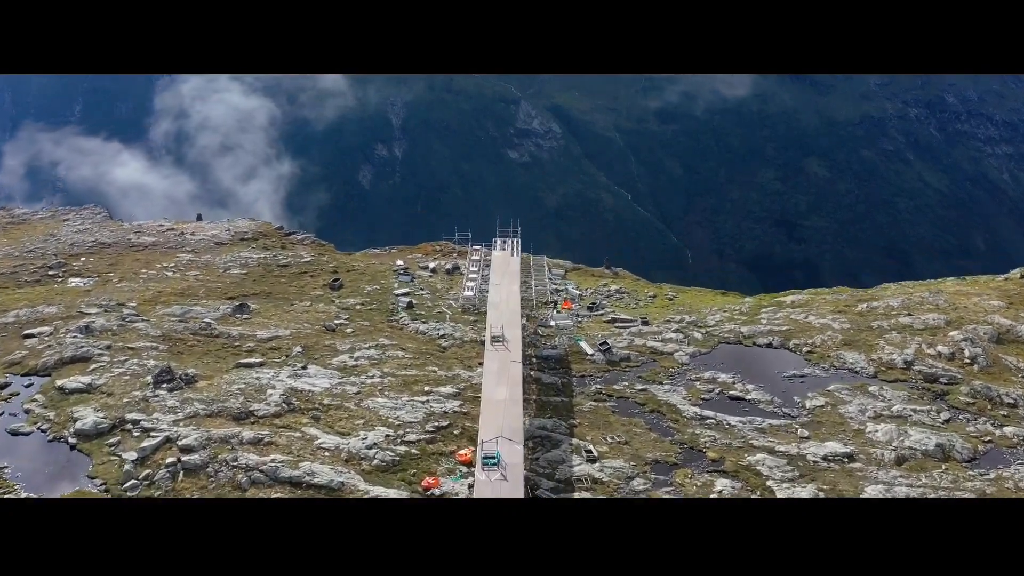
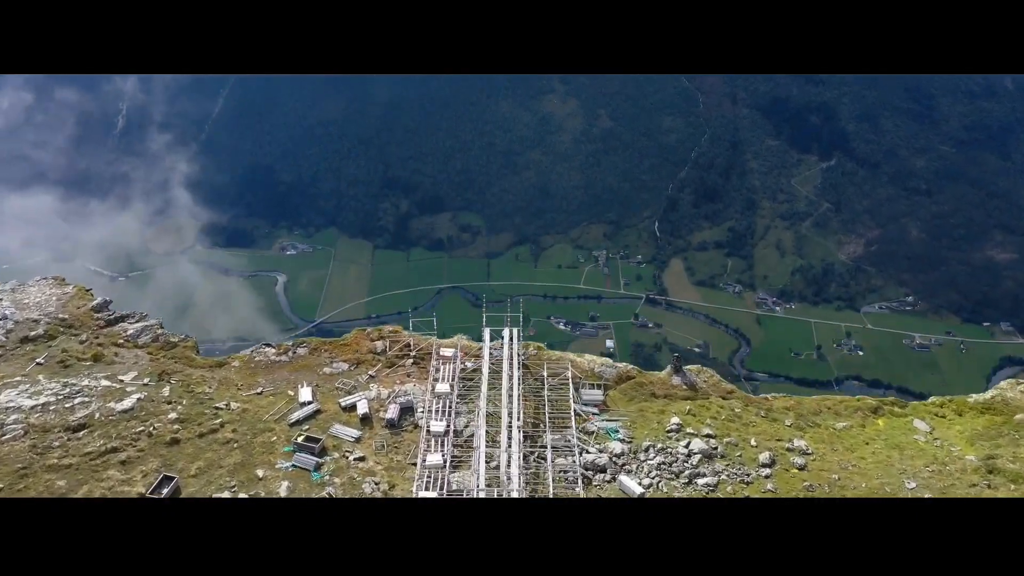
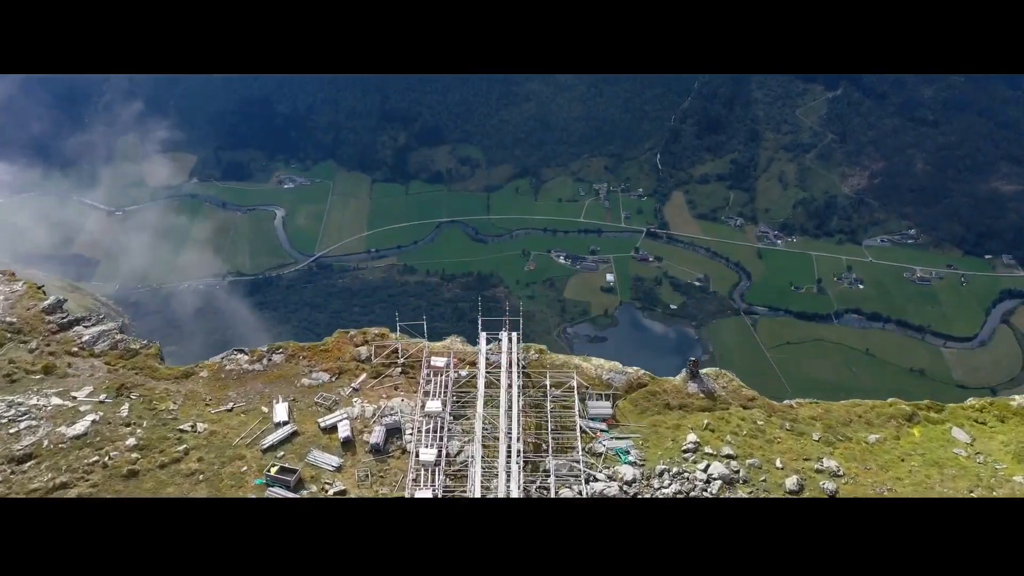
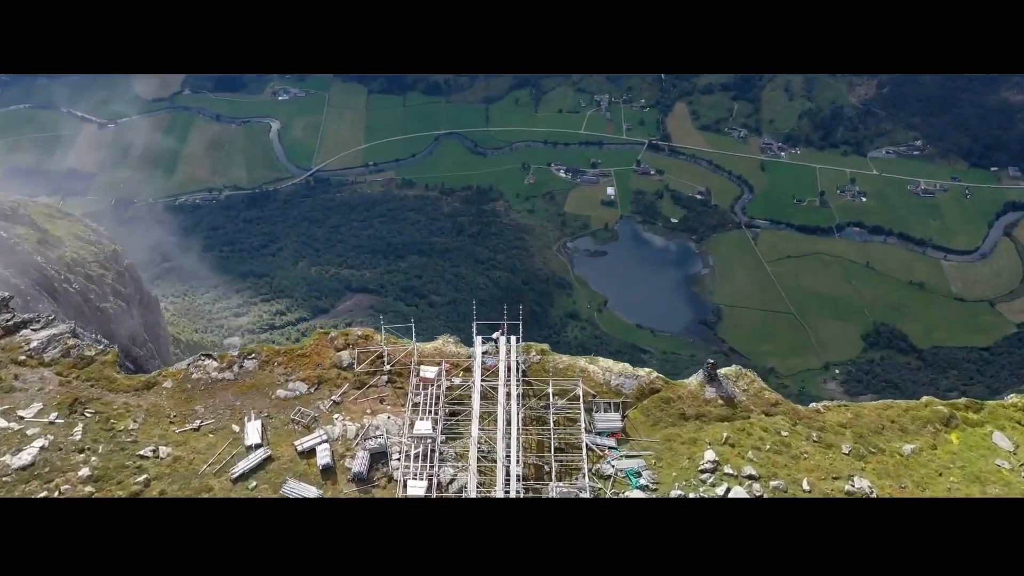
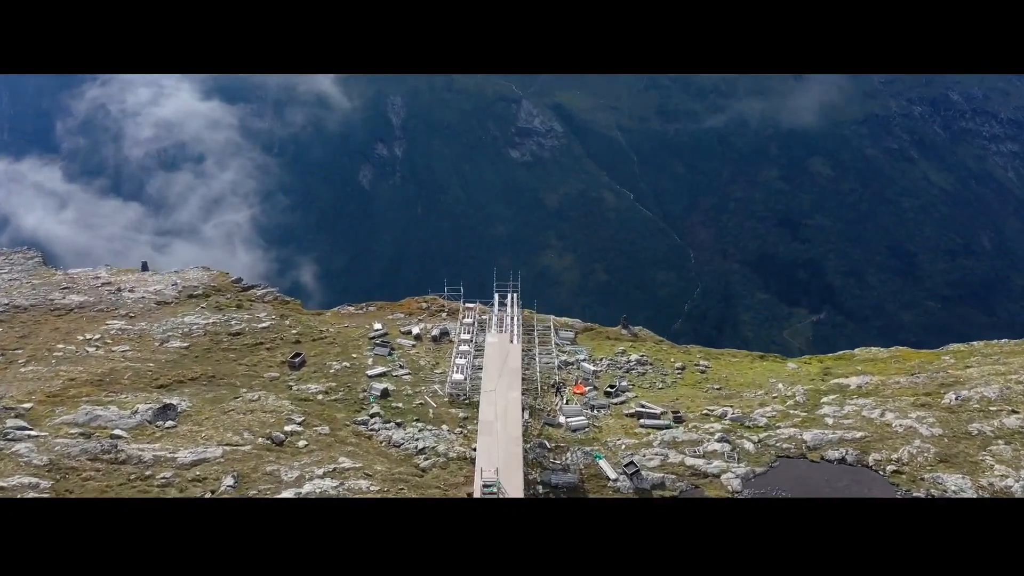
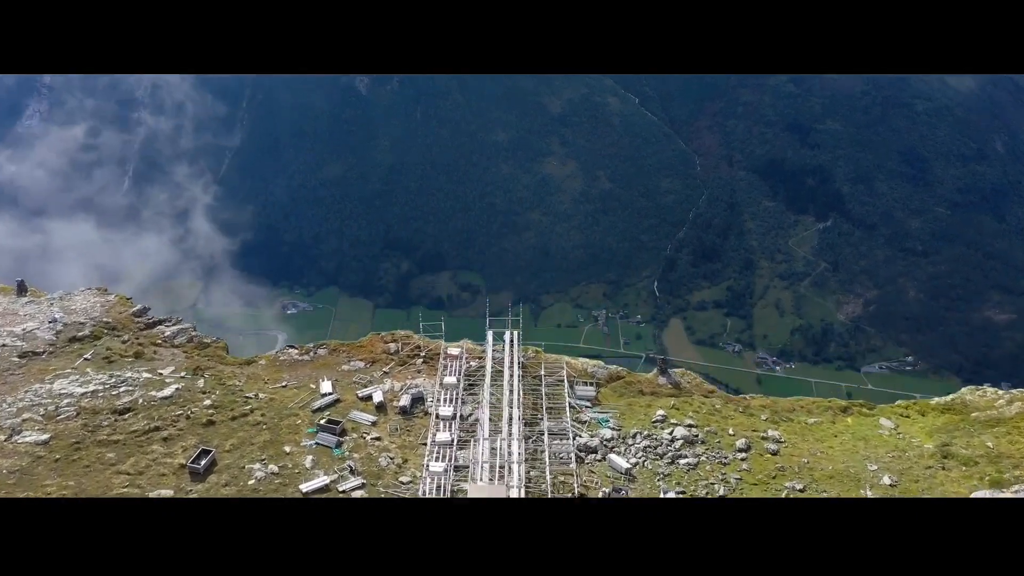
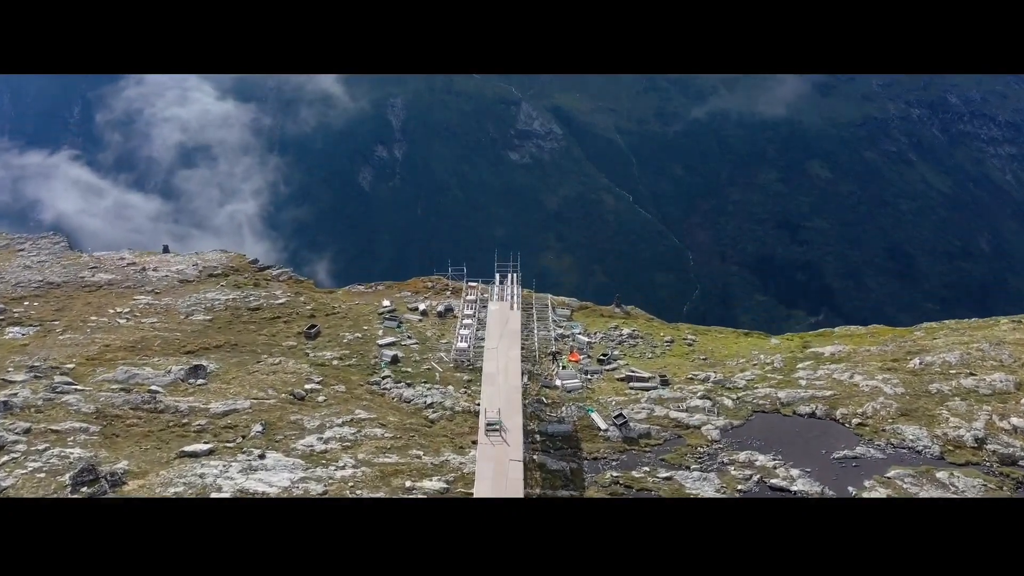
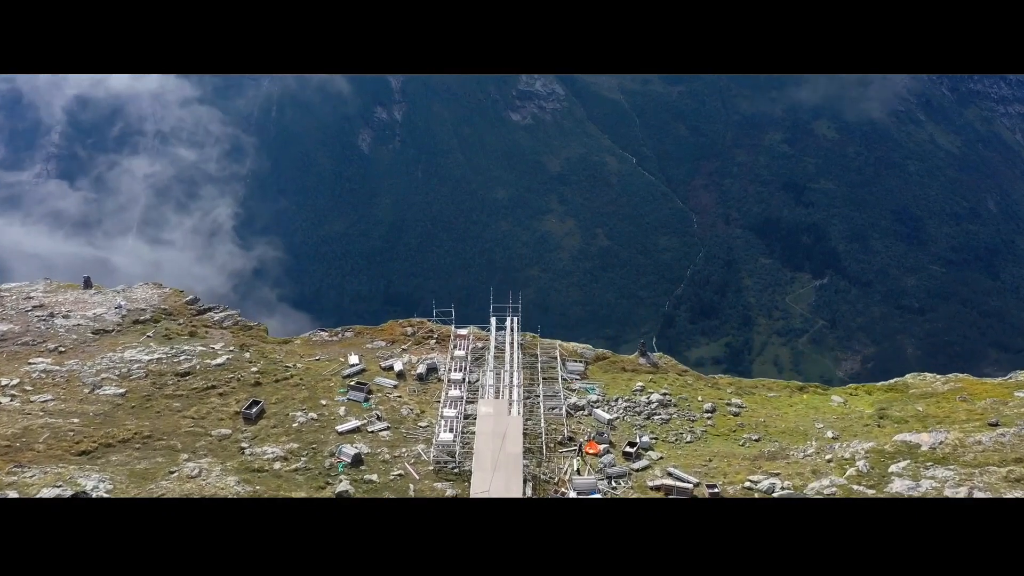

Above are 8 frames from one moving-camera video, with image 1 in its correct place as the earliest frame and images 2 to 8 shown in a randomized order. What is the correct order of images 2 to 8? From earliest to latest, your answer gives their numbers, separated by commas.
7, 5, 8, 6, 2, 3, 4
